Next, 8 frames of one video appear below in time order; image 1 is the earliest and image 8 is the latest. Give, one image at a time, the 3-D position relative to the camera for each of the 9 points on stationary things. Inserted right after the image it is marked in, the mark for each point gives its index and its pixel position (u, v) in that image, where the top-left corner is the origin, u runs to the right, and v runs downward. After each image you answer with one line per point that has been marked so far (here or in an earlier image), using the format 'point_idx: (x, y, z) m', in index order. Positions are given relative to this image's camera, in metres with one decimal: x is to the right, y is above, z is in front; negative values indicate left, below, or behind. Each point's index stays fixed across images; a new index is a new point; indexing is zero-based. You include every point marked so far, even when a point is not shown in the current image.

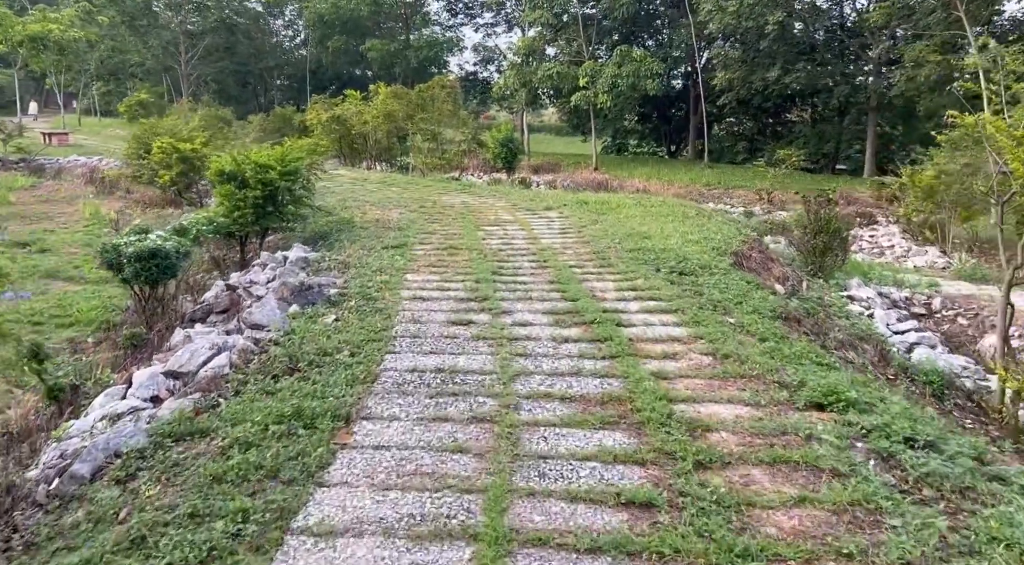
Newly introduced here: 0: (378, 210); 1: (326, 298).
0: (-1.7, +0.9, +9.9) m
1: (-1.2, -0.1, +4.9) m
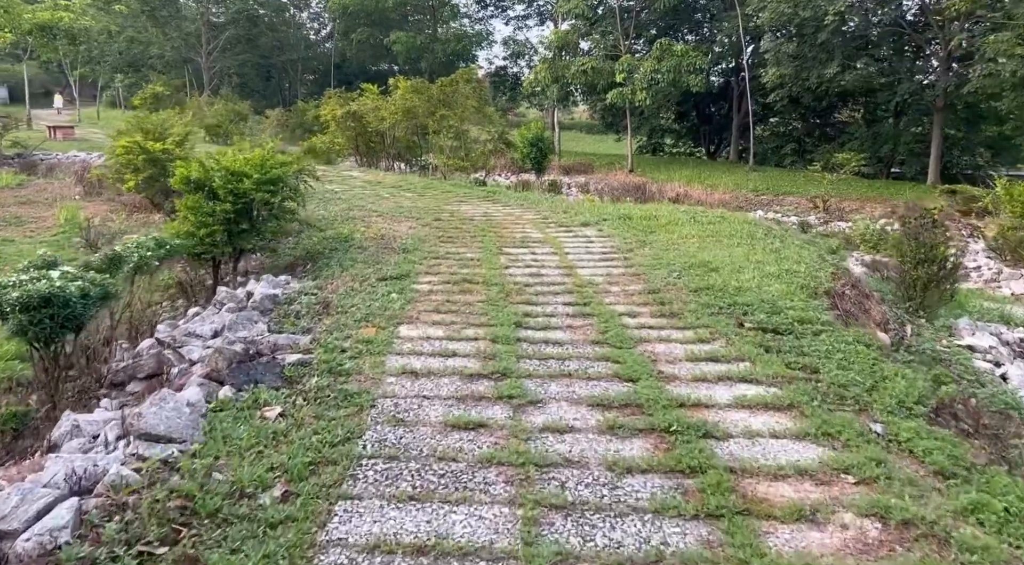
0: (-1.4, +0.6, +8.4) m
1: (-1.0, -0.4, +3.4) m
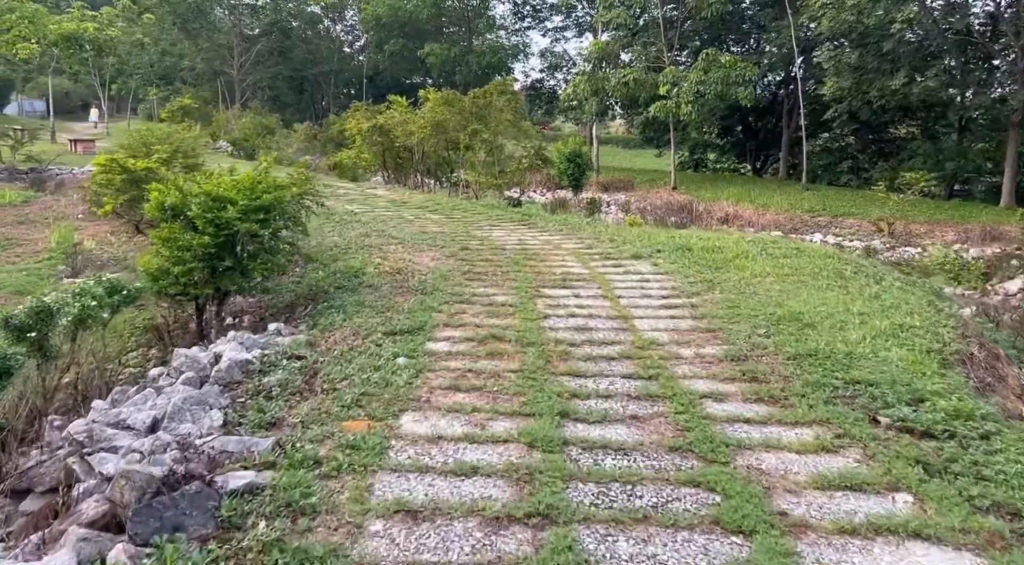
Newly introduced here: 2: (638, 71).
0: (-1.0, +0.3, +7.3) m
1: (-0.9, -0.7, +2.3) m
2: (+3.2, +5.3, +19.6) m
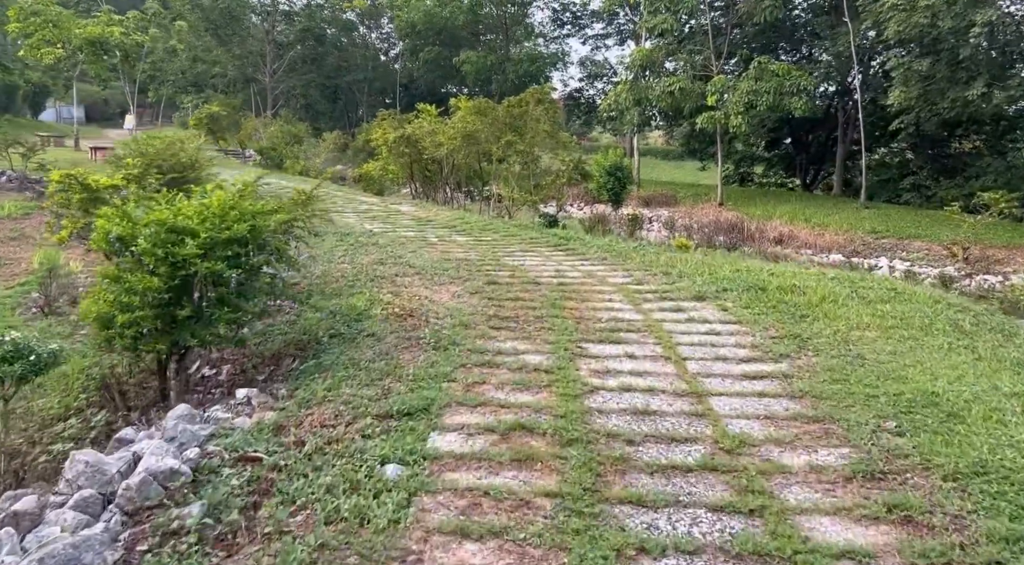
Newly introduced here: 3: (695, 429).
0: (-0.7, -0.1, +6.2) m
1: (-0.9, -0.9, +1.2) m
2: (+4.1, +4.8, +18.3) m
3: (+0.8, -0.6, +3.3) m
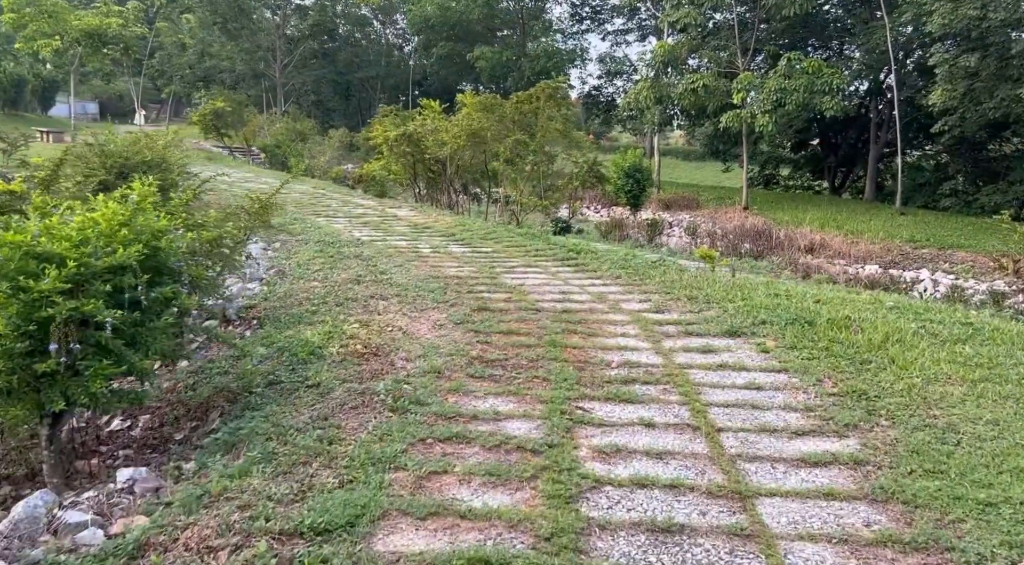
0: (-0.8, -0.2, +5.2) m
1: (-1.0, -1.1, +0.1) m
2: (+4.4, +4.6, +17.2) m
3: (+0.7, -0.8, +2.3) m
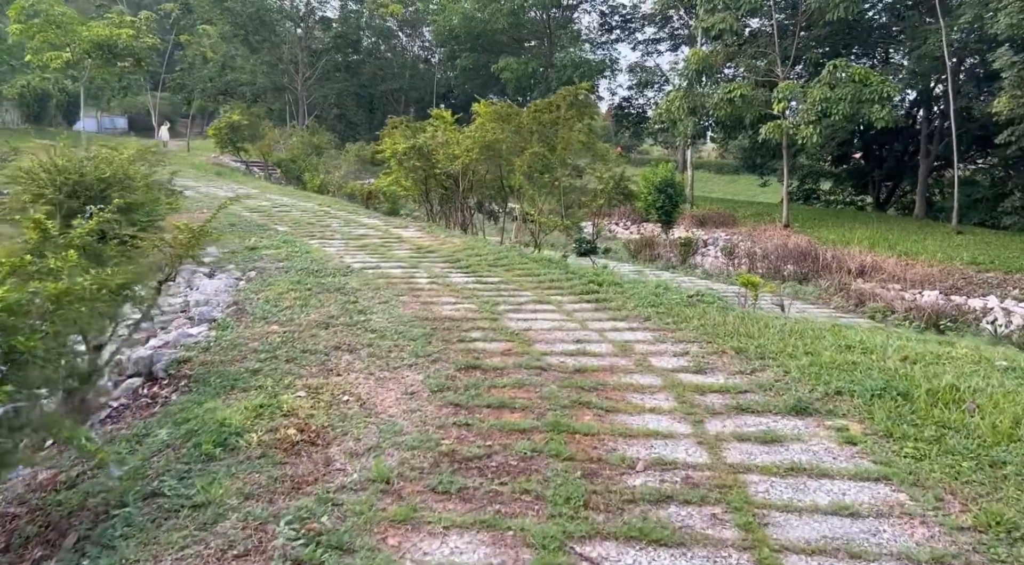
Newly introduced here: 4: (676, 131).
0: (-0.8, -0.5, +4.0) m
1: (-1.2, -1.3, -1.0) m
2: (+4.8, +4.1, +15.9) m
3: (+0.5, -1.0, +1.0) m
4: (+3.9, +3.6, +18.3) m
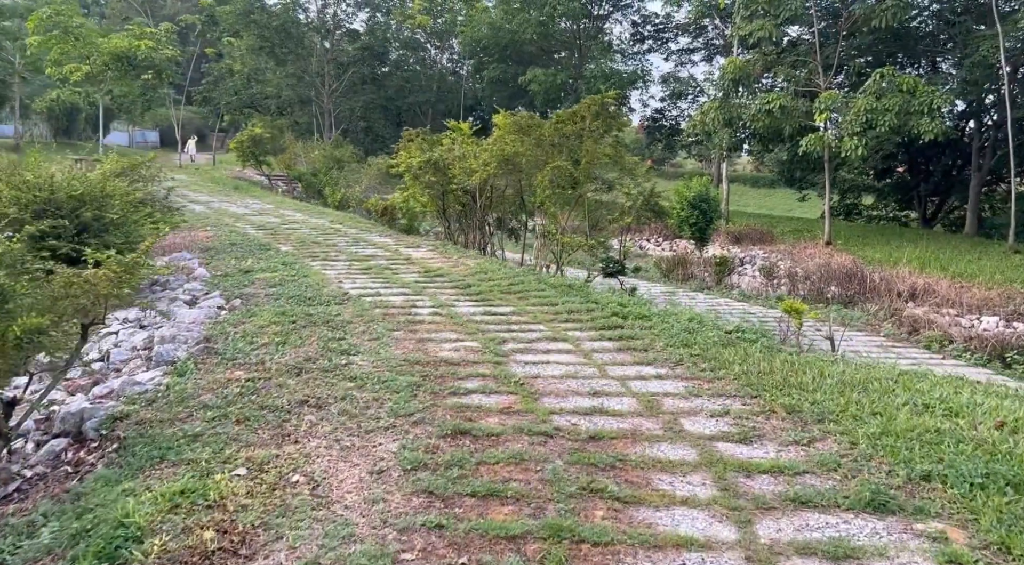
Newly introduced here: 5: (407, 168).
0: (-0.8, -0.7, +3.2) m
1: (-1.5, -1.4, -1.8) m
2: (+5.3, +3.7, +15.0) m
3: (+0.4, -1.2, +0.2) m
4: (+4.5, +3.1, +17.4) m
5: (-1.5, +1.7, +11.7) m
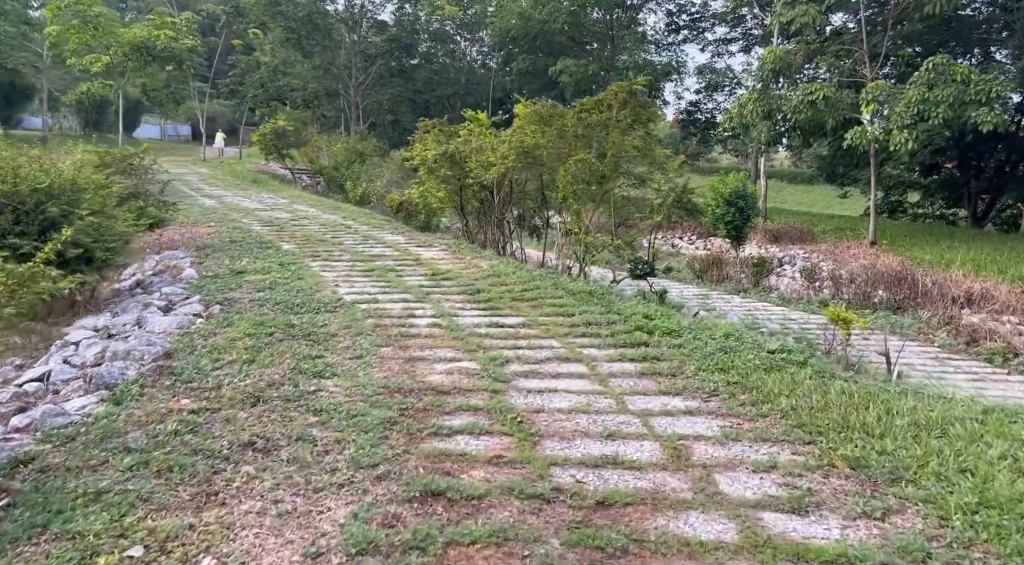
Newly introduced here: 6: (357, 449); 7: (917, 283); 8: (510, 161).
0: (-0.9, -0.8, +2.5) m
1: (-1.7, -1.5, -2.4) m
2: (+5.8, +3.6, +14.0) m
3: (+0.2, -1.3, -0.5) m
4: (+5.0, +3.1, +16.4) m
5: (-1.2, +1.7, +11.0) m
6: (-0.6, -0.7, +3.1) m
7: (+5.0, -0.2, +9.2) m
8: (0.0, +1.5, +9.4) m
